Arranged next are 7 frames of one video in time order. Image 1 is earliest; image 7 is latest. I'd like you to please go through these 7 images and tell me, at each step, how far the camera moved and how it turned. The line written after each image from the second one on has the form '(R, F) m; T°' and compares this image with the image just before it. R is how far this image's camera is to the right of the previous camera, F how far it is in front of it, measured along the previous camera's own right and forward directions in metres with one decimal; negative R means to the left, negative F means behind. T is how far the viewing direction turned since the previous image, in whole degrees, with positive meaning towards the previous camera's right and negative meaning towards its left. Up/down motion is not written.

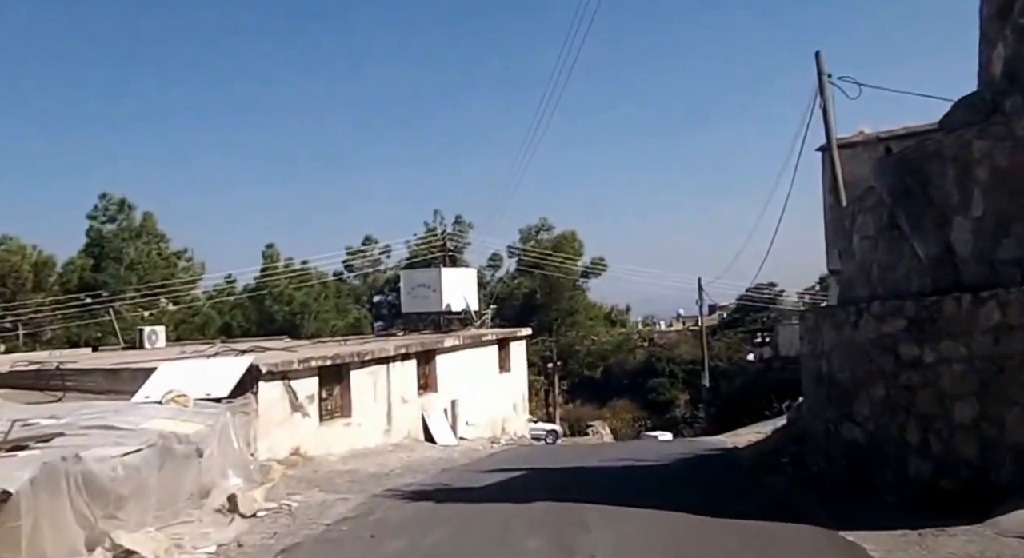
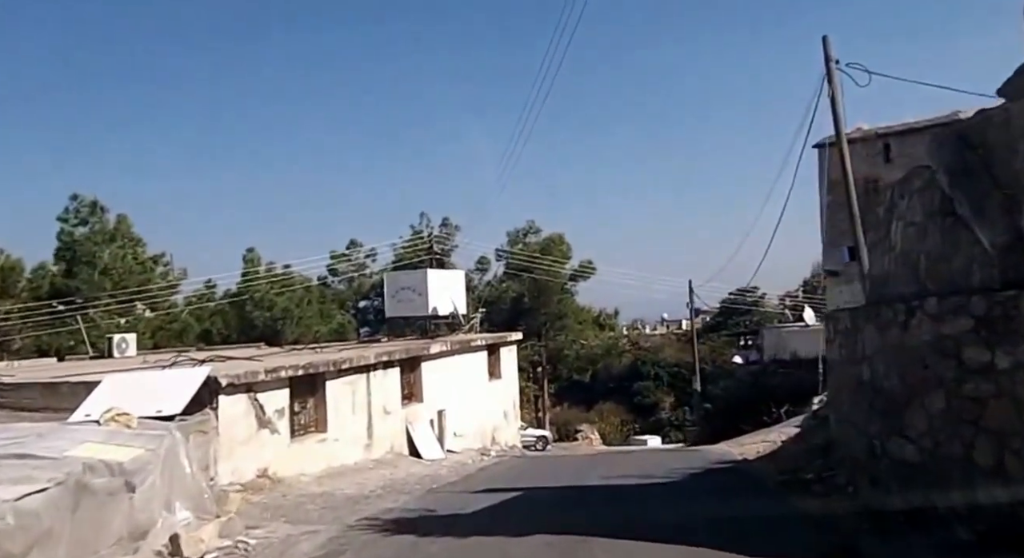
(0.0, +1.8) m; +1°
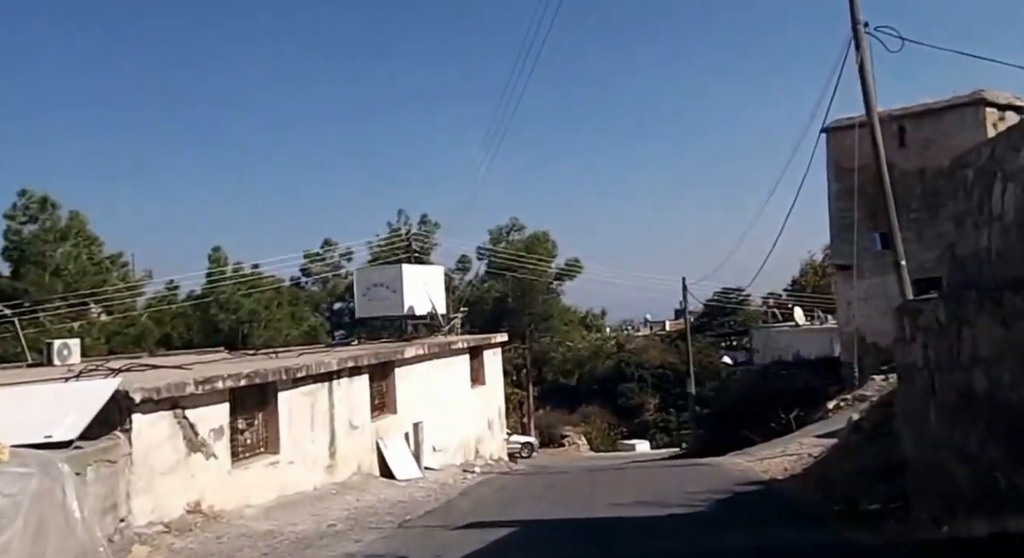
(-0.1, +3.1) m; +1°
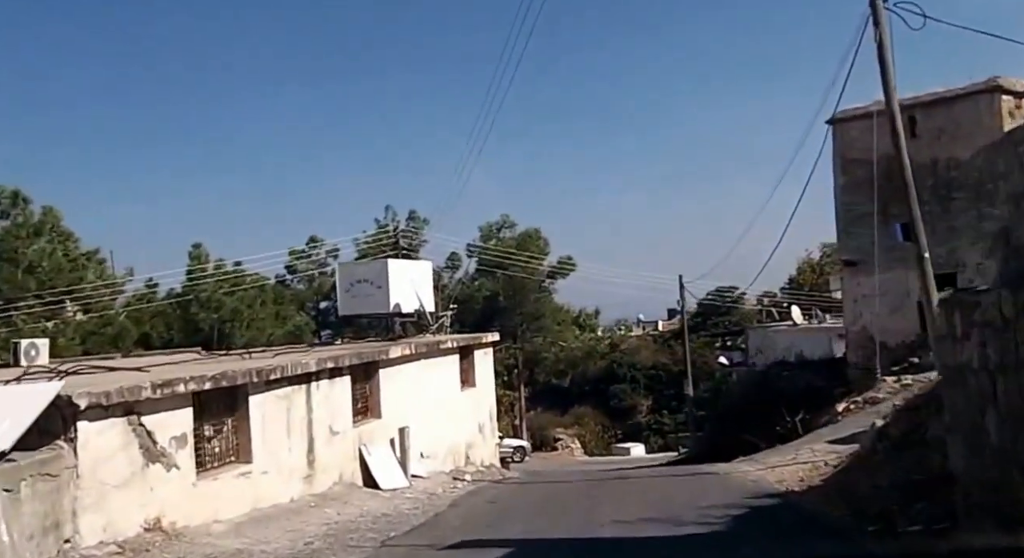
(-0.1, +1.5) m; 0°
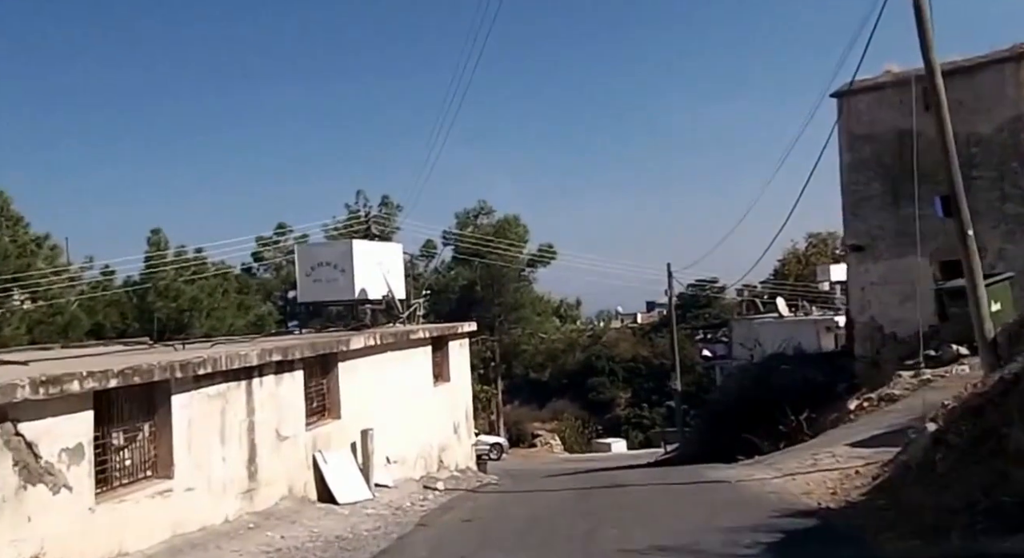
(-0.1, +2.7) m; +1°
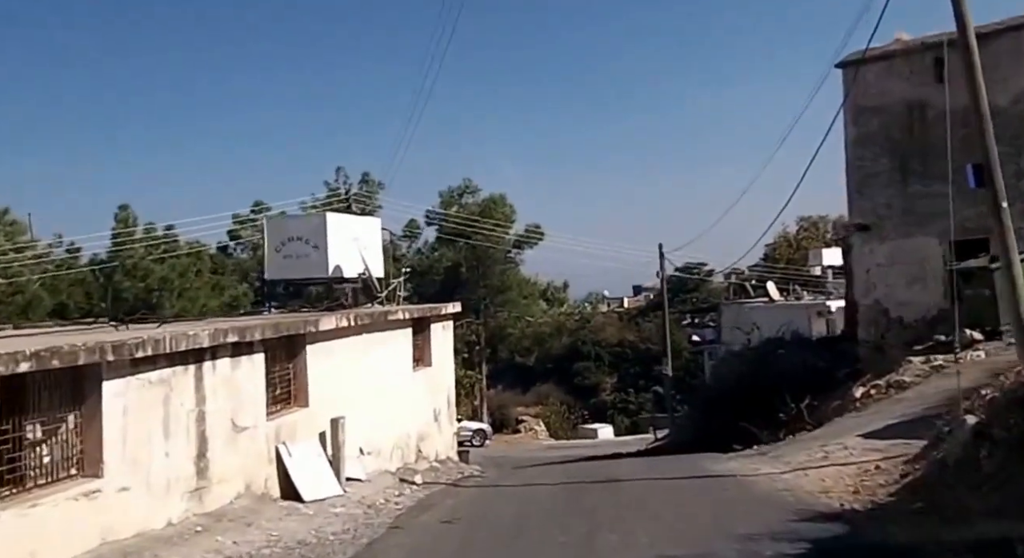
(0.0, +1.7) m; +1°
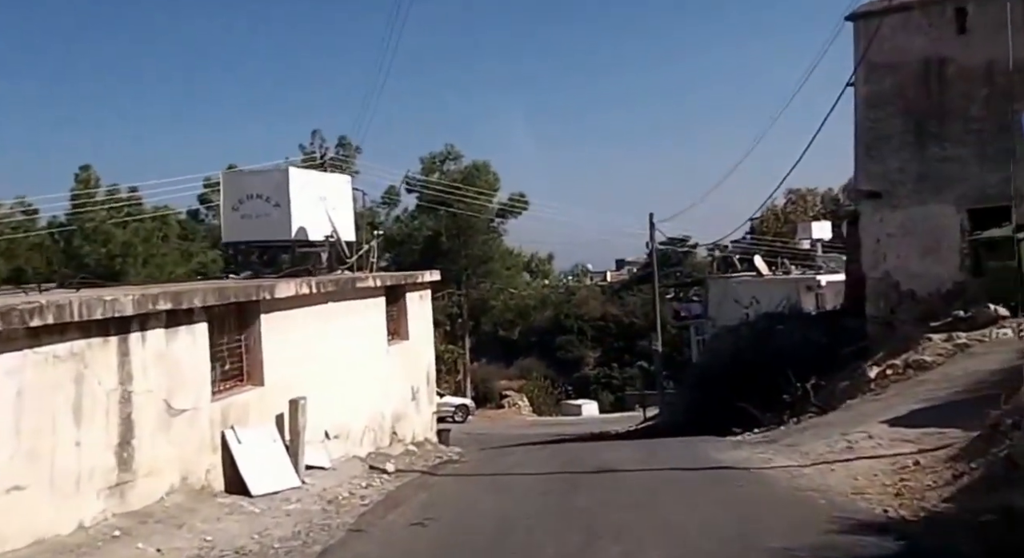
(0.0, +2.0) m; +1°
